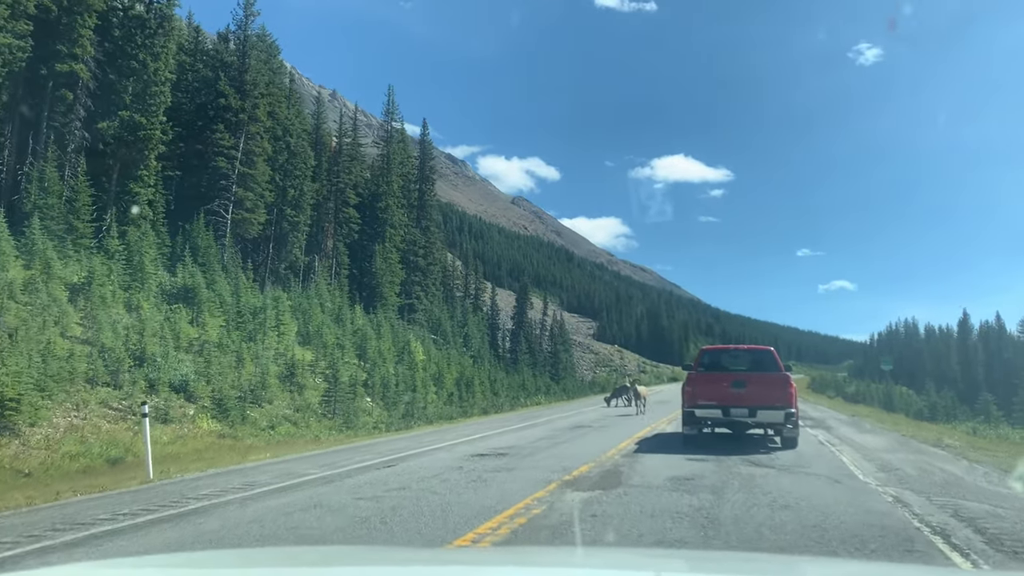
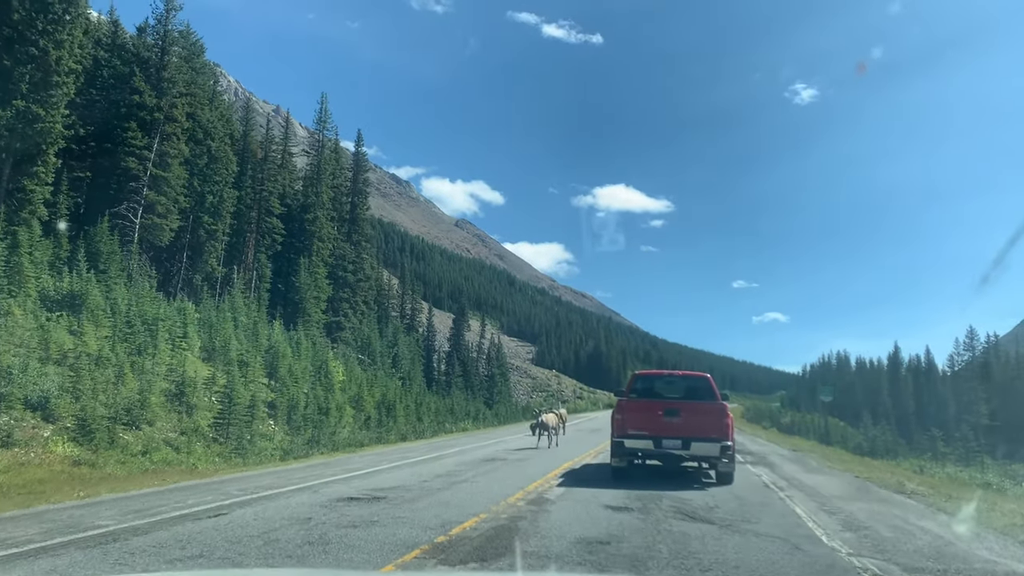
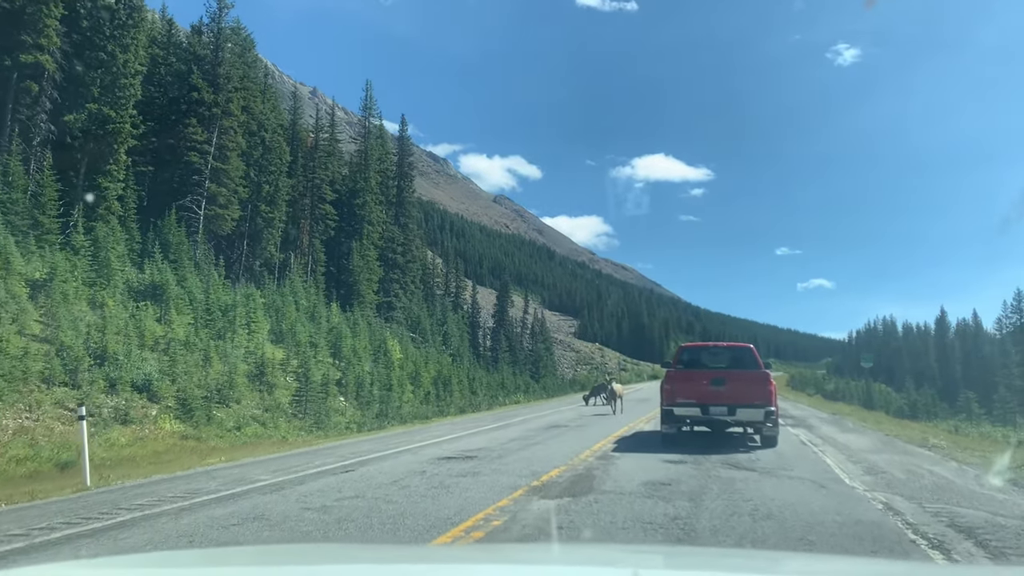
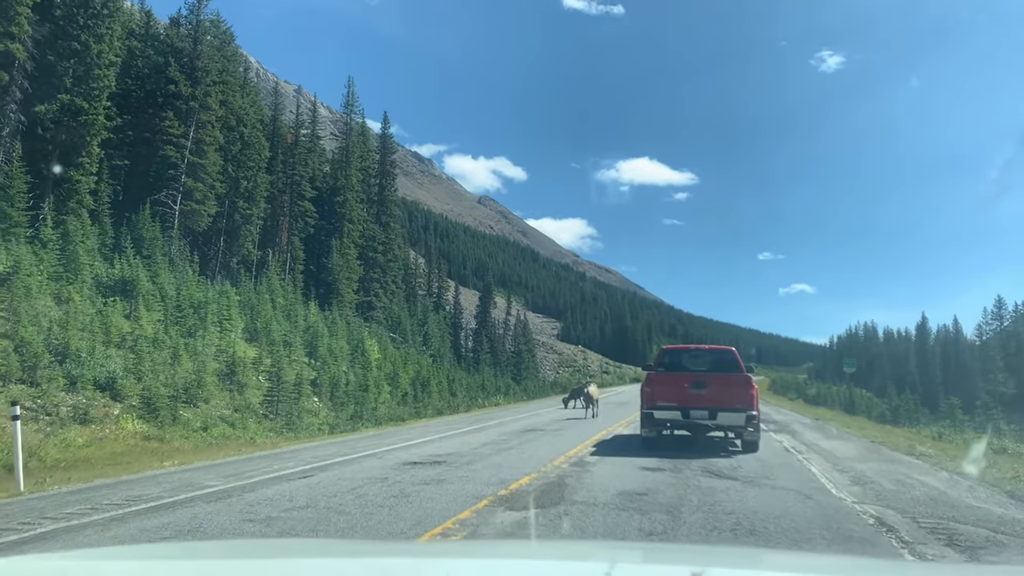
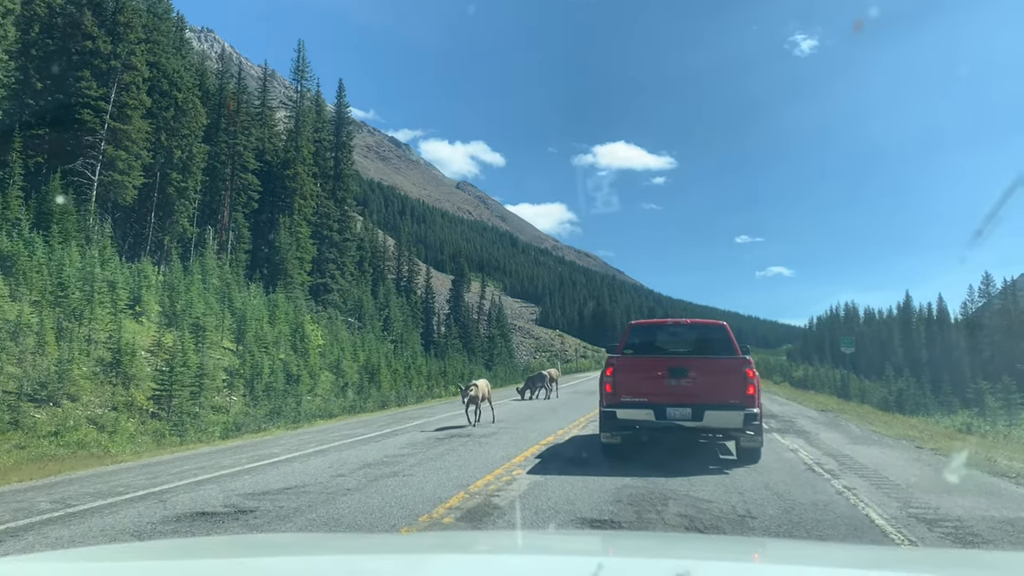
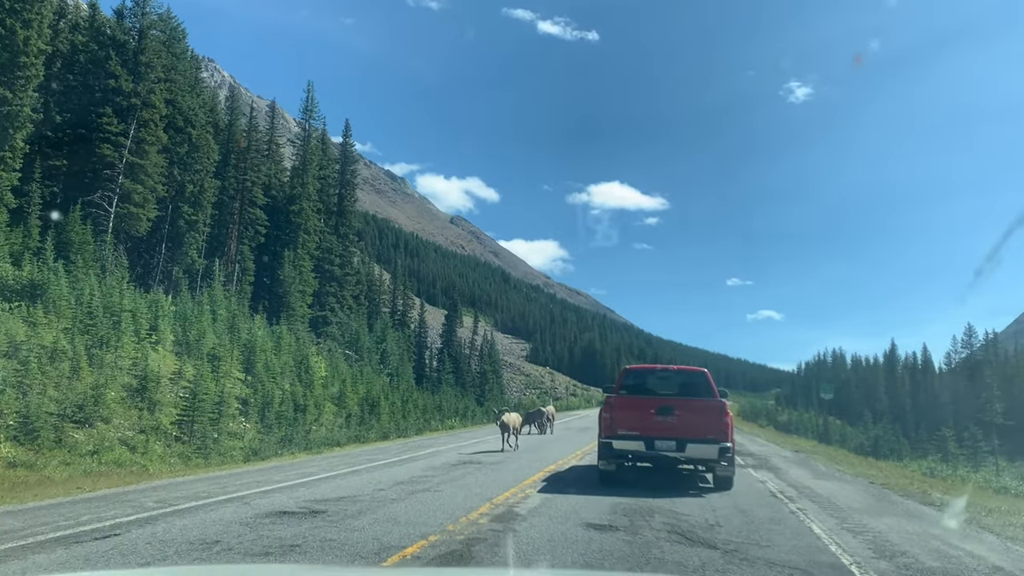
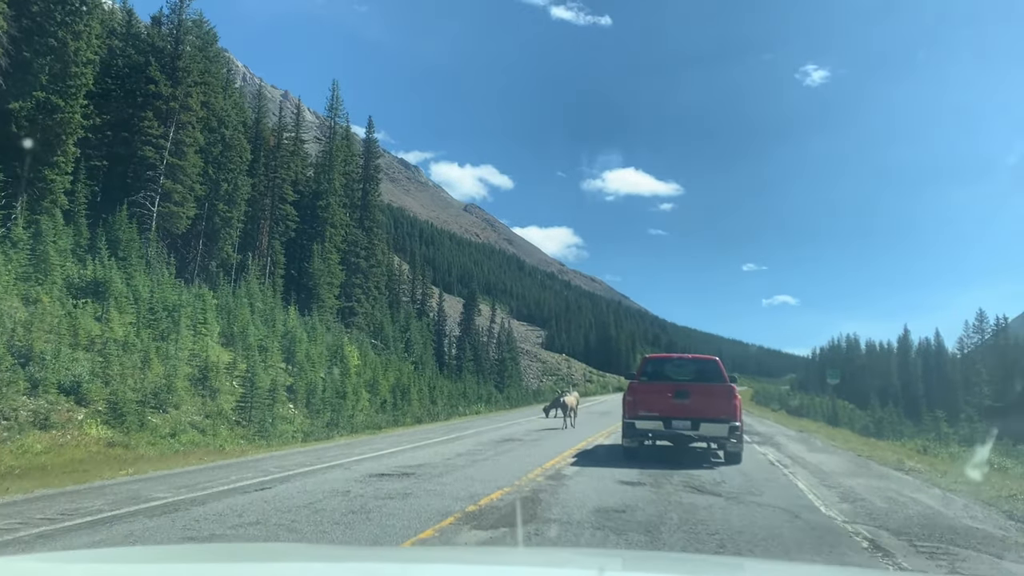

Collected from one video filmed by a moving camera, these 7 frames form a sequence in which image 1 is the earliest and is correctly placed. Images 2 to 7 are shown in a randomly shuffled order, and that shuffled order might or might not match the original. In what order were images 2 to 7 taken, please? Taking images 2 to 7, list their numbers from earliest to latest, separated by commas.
3, 4, 7, 2, 6, 5
